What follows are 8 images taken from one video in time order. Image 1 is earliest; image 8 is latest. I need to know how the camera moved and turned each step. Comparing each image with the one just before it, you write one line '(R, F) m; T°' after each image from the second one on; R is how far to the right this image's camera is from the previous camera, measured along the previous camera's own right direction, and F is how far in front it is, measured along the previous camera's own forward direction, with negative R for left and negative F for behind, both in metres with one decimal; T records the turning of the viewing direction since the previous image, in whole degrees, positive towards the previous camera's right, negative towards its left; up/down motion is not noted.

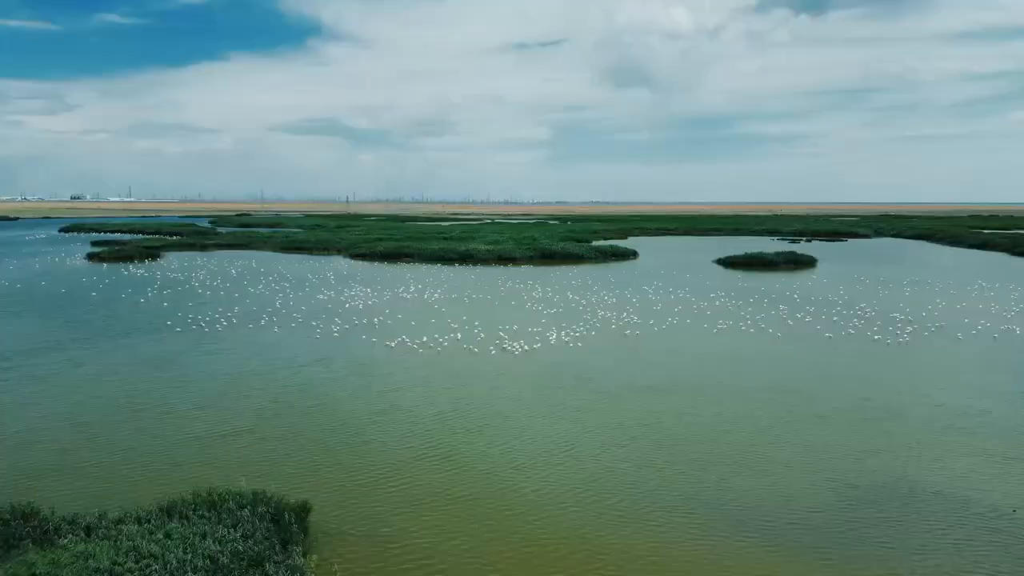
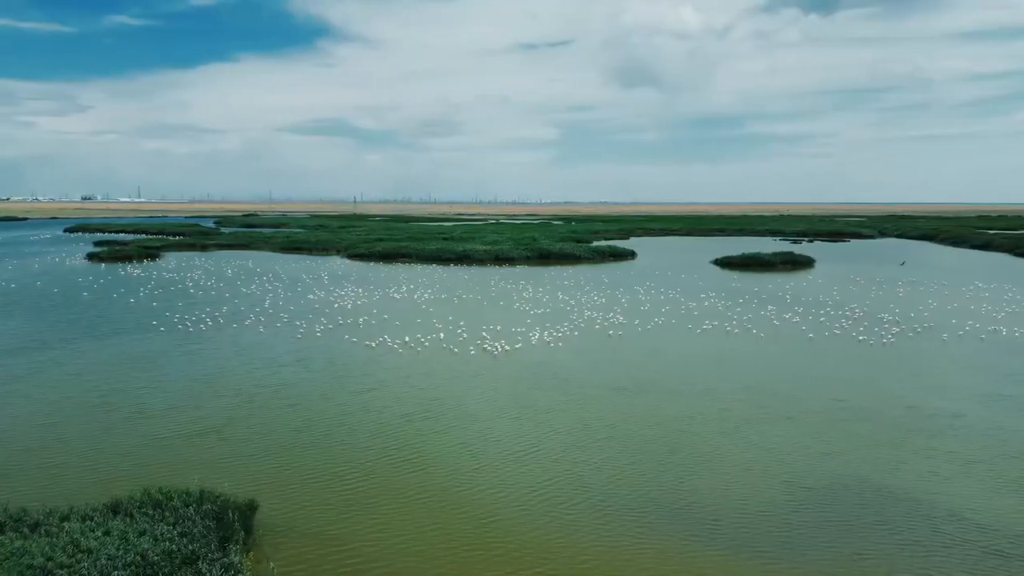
(+0.8, 0.0) m; -1°
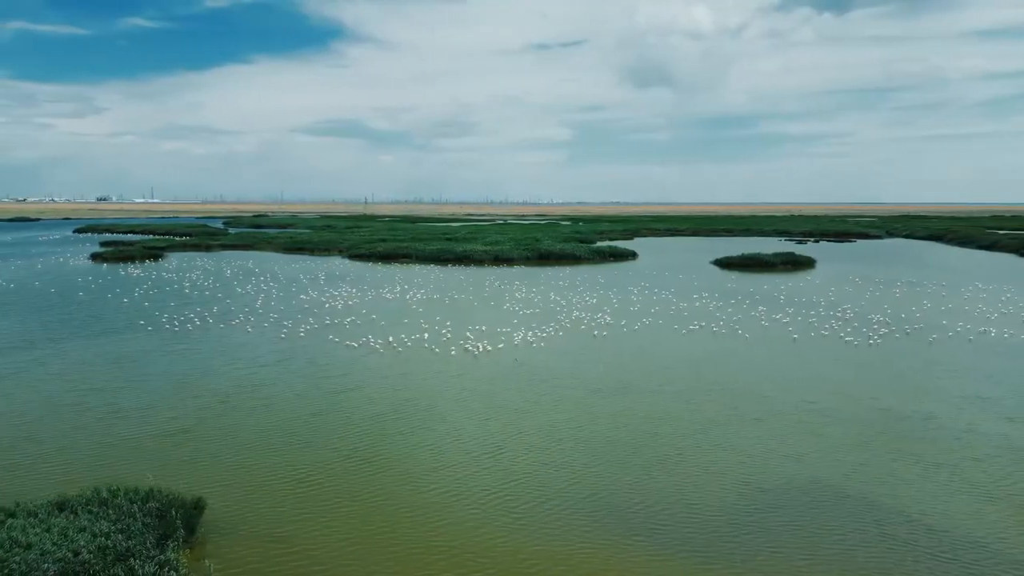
(+0.8, 0.0) m; -1°
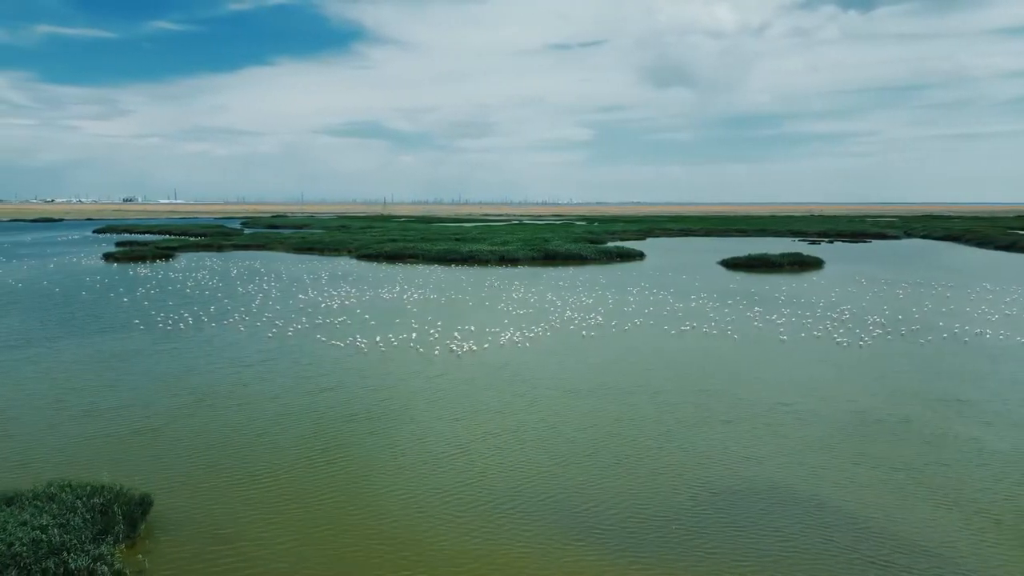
(+1.0, 0.0) m; -1°
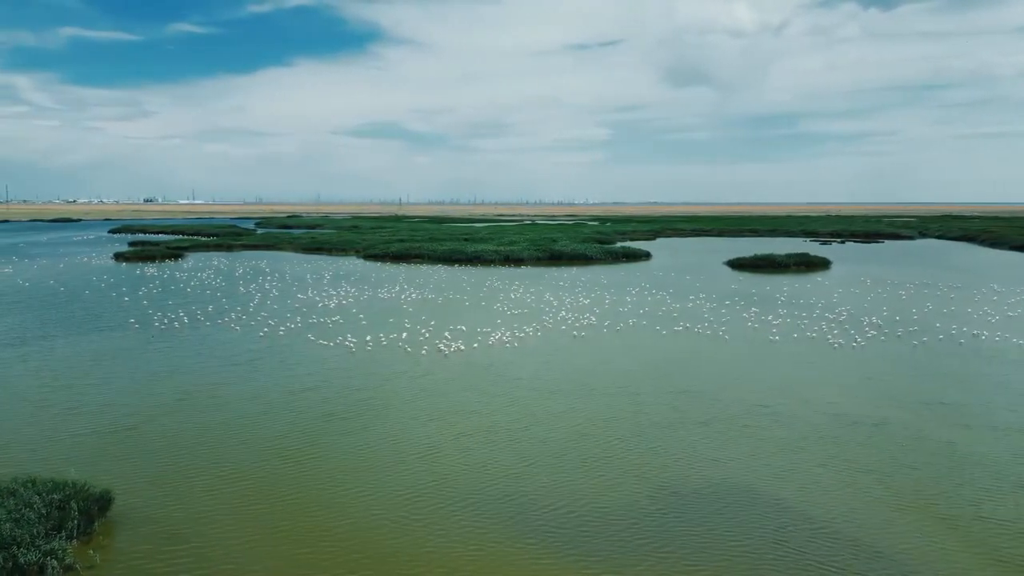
(+0.8, 0.0) m; -1°
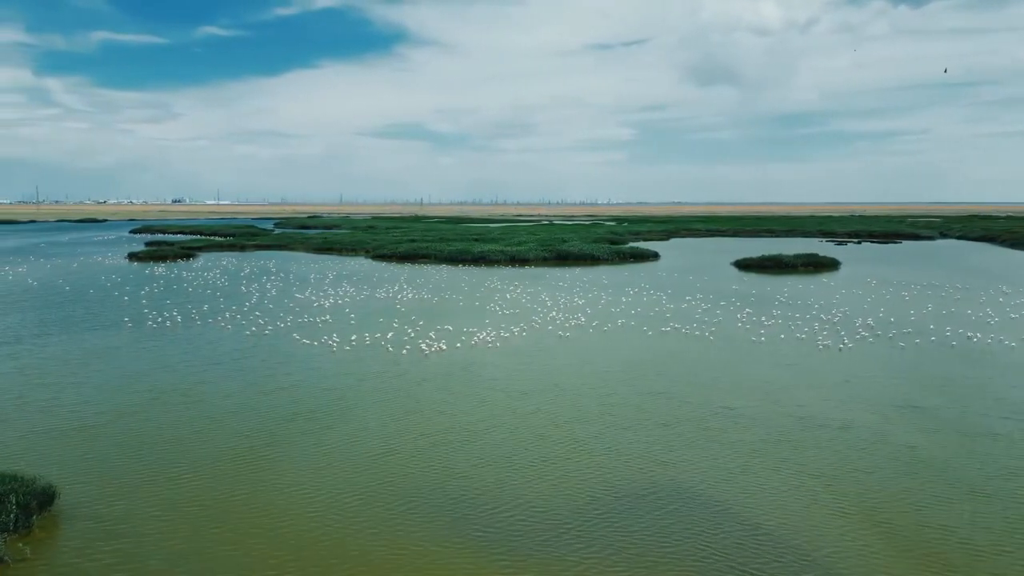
(+1.1, +0.1) m; -2°
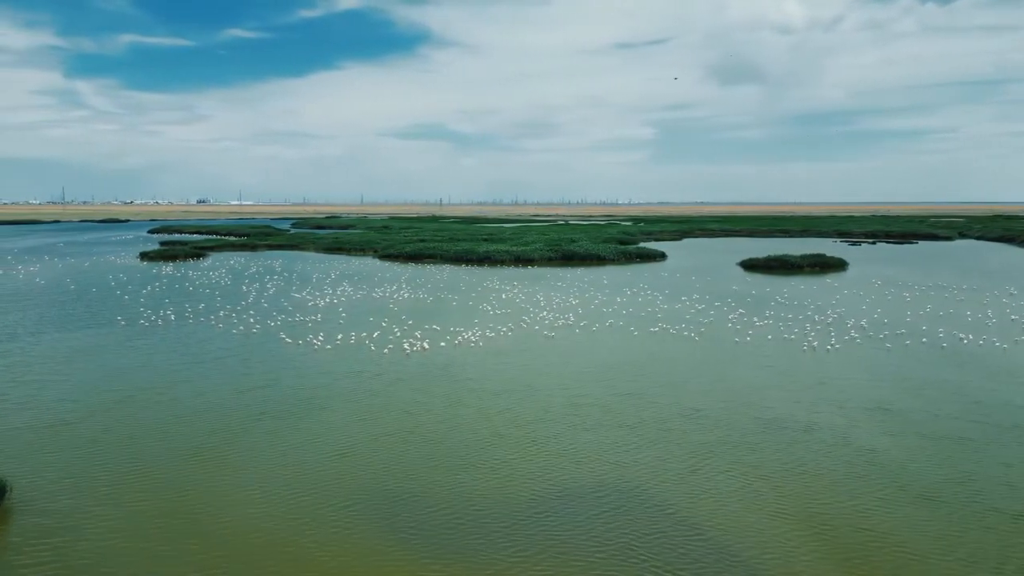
(+1.1, +0.1) m; -2°
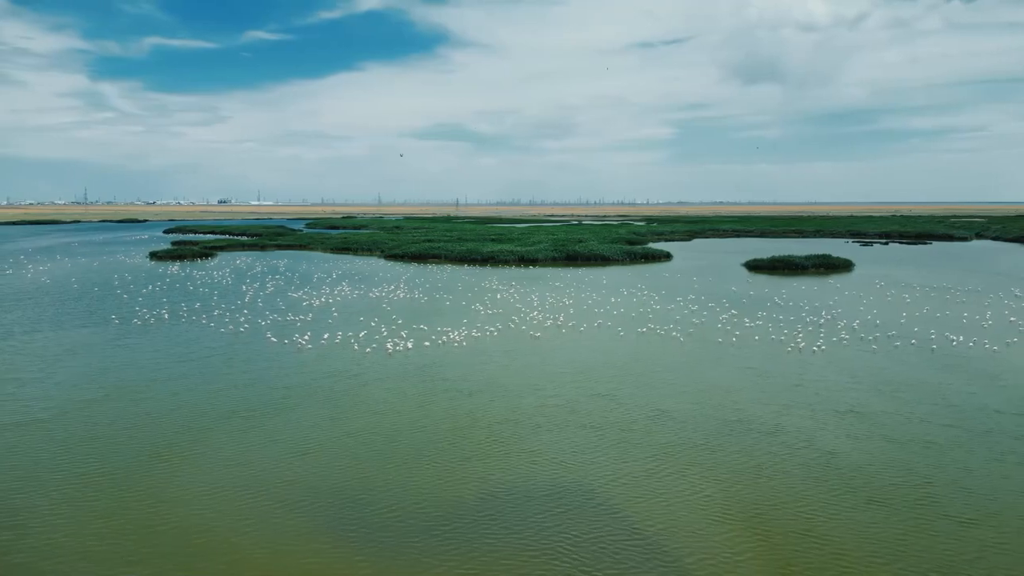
(+1.0, +0.1) m; -1°
